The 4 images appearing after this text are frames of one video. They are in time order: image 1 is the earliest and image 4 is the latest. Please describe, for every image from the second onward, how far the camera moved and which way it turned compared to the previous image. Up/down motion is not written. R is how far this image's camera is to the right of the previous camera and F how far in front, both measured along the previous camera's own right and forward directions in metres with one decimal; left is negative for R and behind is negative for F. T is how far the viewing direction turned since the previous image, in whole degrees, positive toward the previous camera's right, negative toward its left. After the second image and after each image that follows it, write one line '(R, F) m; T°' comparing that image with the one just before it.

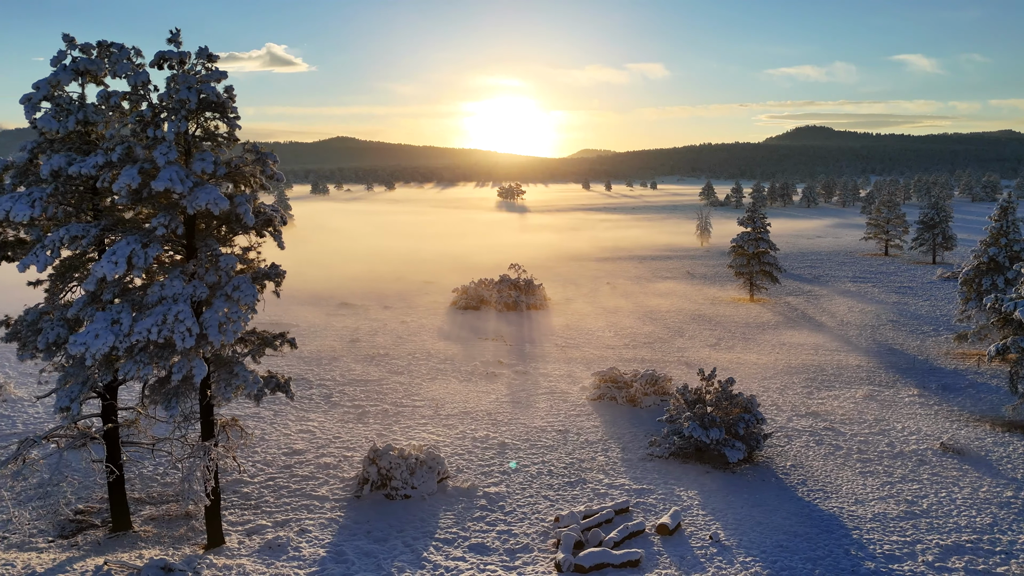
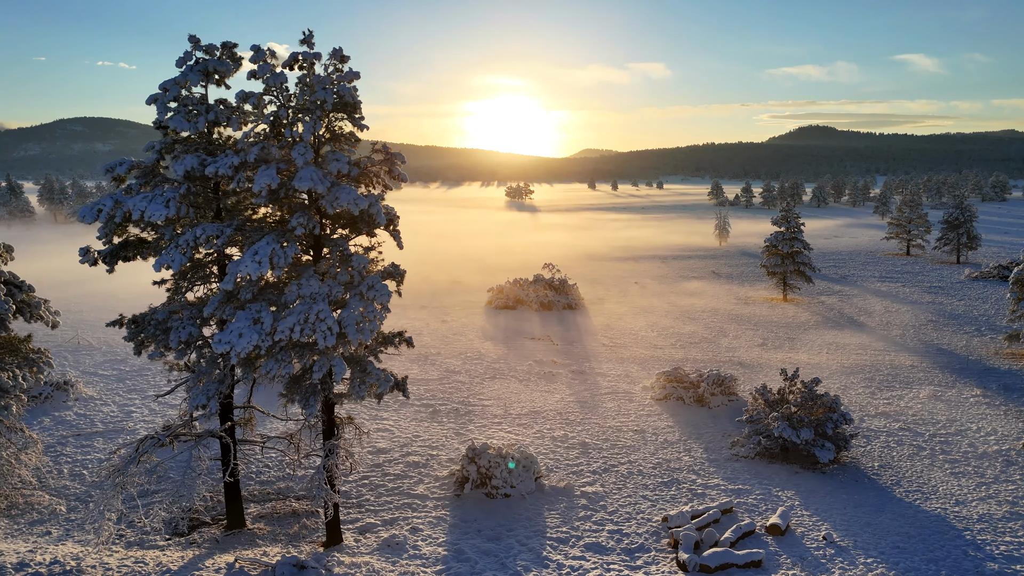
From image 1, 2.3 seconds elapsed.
(-2.6, 0.0) m; 0°
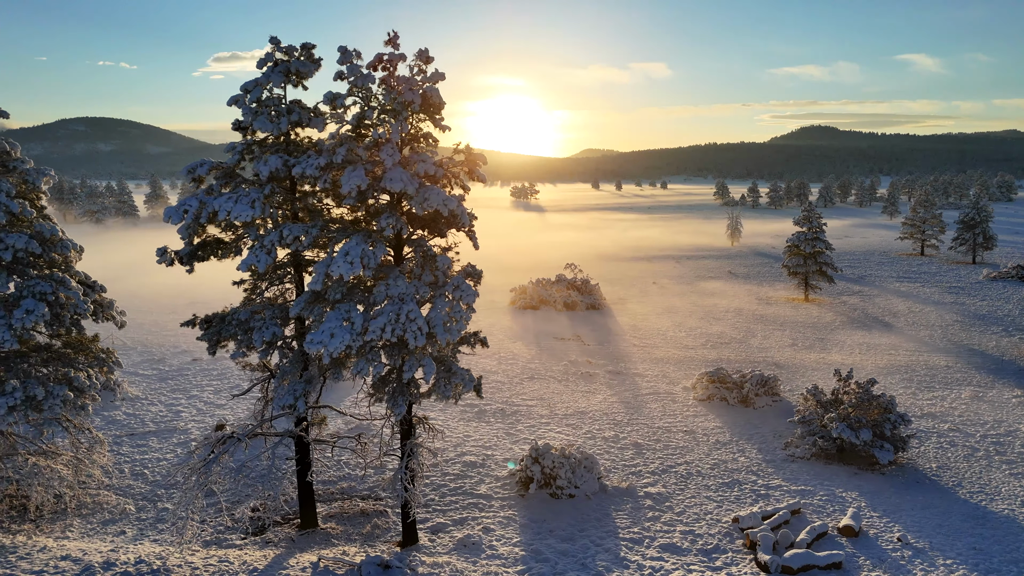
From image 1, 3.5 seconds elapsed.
(-1.7, 0.0) m; 0°
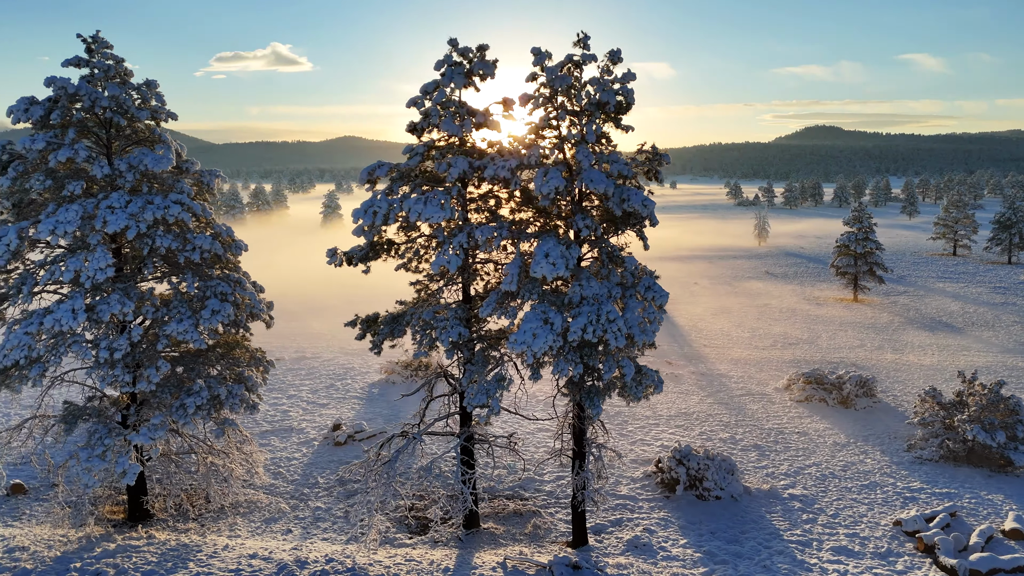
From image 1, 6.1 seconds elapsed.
(-3.8, 0.0) m; -1°
